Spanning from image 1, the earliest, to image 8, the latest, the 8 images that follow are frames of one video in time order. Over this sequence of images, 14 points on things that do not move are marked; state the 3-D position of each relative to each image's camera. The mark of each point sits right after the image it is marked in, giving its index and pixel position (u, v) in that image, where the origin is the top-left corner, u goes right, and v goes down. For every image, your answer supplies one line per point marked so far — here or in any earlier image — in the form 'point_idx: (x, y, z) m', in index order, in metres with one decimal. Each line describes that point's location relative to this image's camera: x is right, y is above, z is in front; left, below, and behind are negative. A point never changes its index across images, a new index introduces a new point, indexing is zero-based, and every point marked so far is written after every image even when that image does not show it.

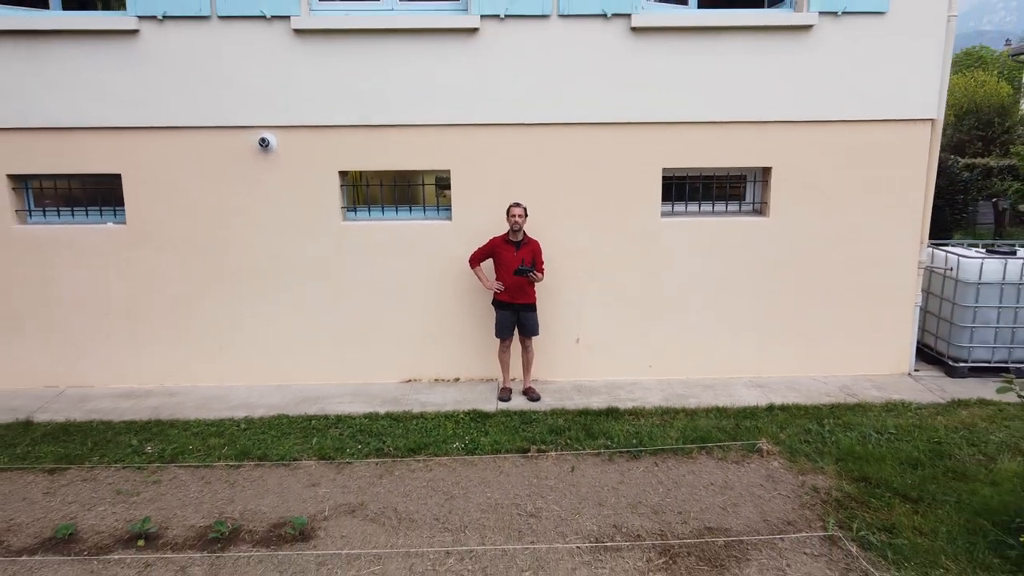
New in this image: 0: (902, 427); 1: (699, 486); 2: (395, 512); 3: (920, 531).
0: (+2.3, -0.8, +4.4) m
1: (+1.0, -1.0, +3.9) m
2: (-0.6, -1.1, +3.7) m
3: (+1.8, -1.1, +3.3) m
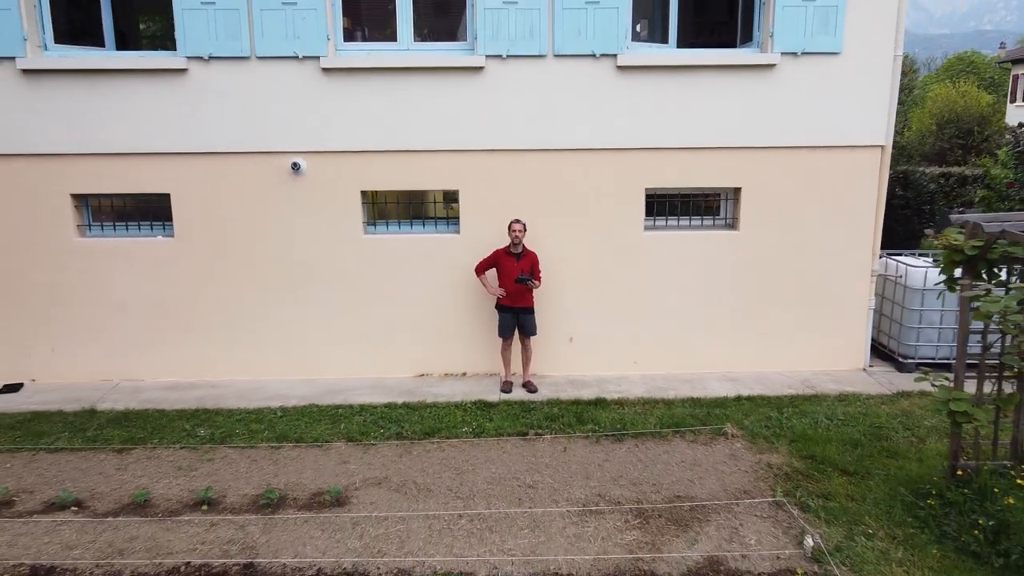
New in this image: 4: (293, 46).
0: (+2.3, -0.8, +5.1) m
1: (+1.0, -1.1, +4.6) m
2: (-0.6, -1.1, +4.4) m
3: (+1.8, -1.1, +4.0) m
4: (-1.6, +1.7, +5.5) m
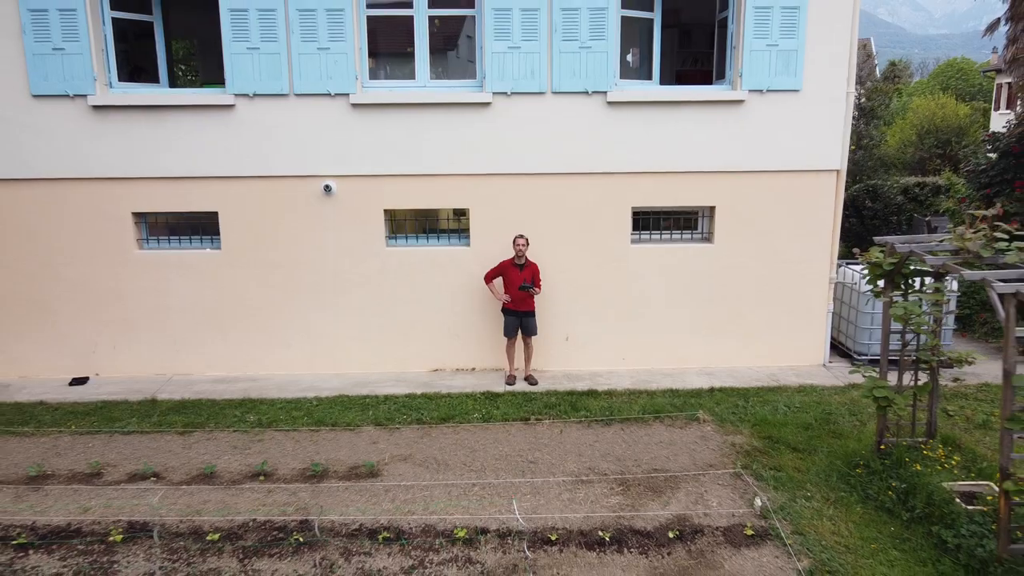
0: (+2.3, -0.9, +5.9) m
1: (+1.0, -1.1, +5.4) m
2: (-0.5, -1.2, +5.3) m
3: (+1.9, -1.2, +4.9) m
4: (-1.5, +1.7, +6.3) m
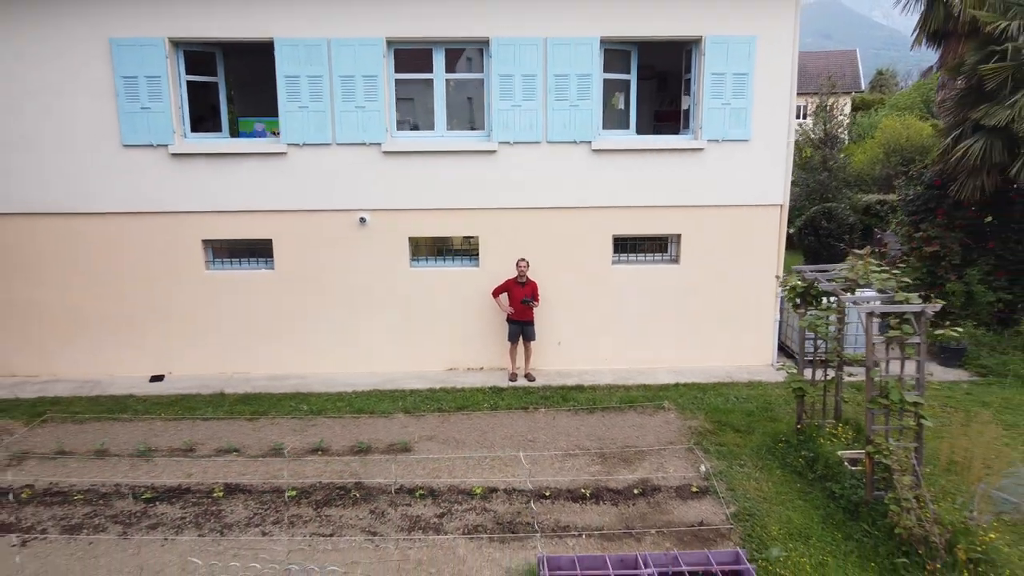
0: (+2.3, -1.0, +7.3) m
1: (+1.0, -1.2, +6.8) m
2: (-0.5, -1.3, +6.7) m
3: (+1.9, -1.3, +6.3) m
4: (-1.5, +1.5, +7.7) m
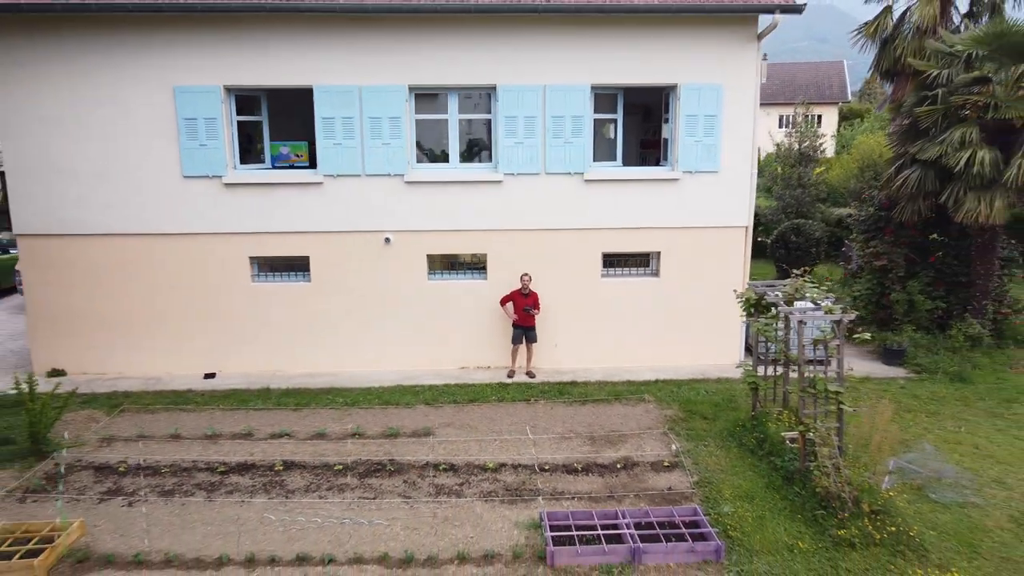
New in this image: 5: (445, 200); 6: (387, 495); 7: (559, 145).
0: (+2.4, -1.1, +8.7) m
1: (+1.1, -1.4, +8.1) m
2: (-0.5, -1.4, +8.0) m
3: (+1.9, -1.4, +7.6) m
4: (-1.5, +1.4, +9.0) m
5: (-0.8, +1.1, +9.1) m
6: (-1.1, -1.8, +6.5) m
7: (+0.6, +1.7, +9.1) m
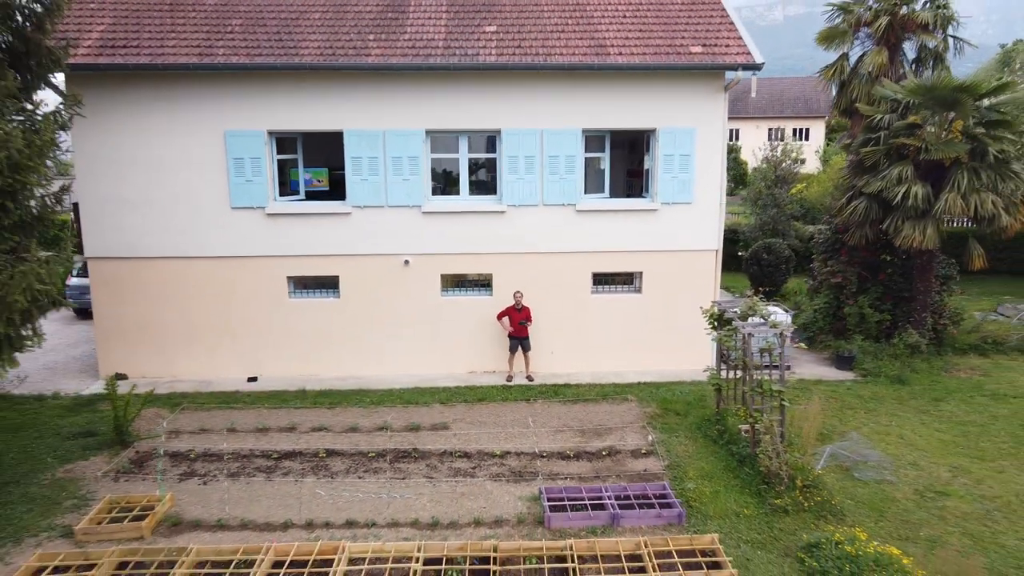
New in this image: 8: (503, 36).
0: (+2.4, -1.4, +10.1) m
1: (+1.1, -1.6, +9.6) m
2: (-0.4, -1.6, +9.4) m
3: (+2.0, -1.6, +9.1) m
4: (-1.4, +1.2, +10.5) m
5: (-0.8, +0.8, +10.6) m
6: (-1.0, -2.0, +7.9) m
7: (+0.6, +1.5, +10.5) m
8: (-0.1, +3.5, +10.4) m
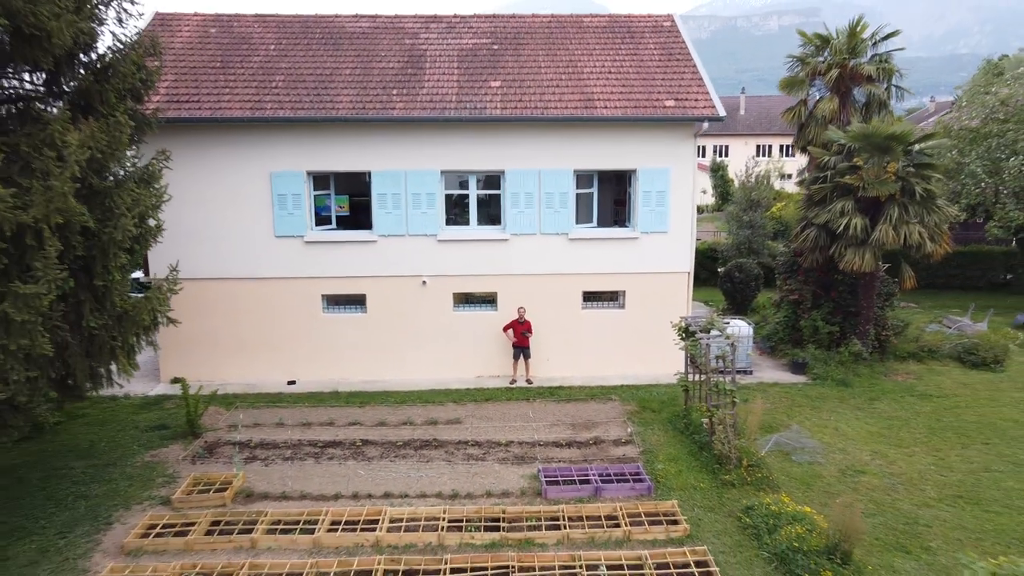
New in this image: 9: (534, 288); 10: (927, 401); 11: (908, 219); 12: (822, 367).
0: (+2.4, -1.6, +11.9) m
1: (+1.2, -1.8, +11.4) m
2: (-0.4, -1.9, +11.2) m
3: (+2.0, -1.9, +10.9) m
4: (-1.4, +0.9, +12.3) m
5: (-0.7, +0.6, +12.4) m
6: (-1.0, -2.2, +9.7) m
7: (+0.6, +1.2, +12.4) m
8: (-0.1, +3.2, +12.2) m
9: (+0.4, 0.0, +12.6) m
10: (+6.3, -1.7, +11.5) m
11: (+6.2, +1.1, +11.9) m
12: (+5.2, -1.3, +12.6) m
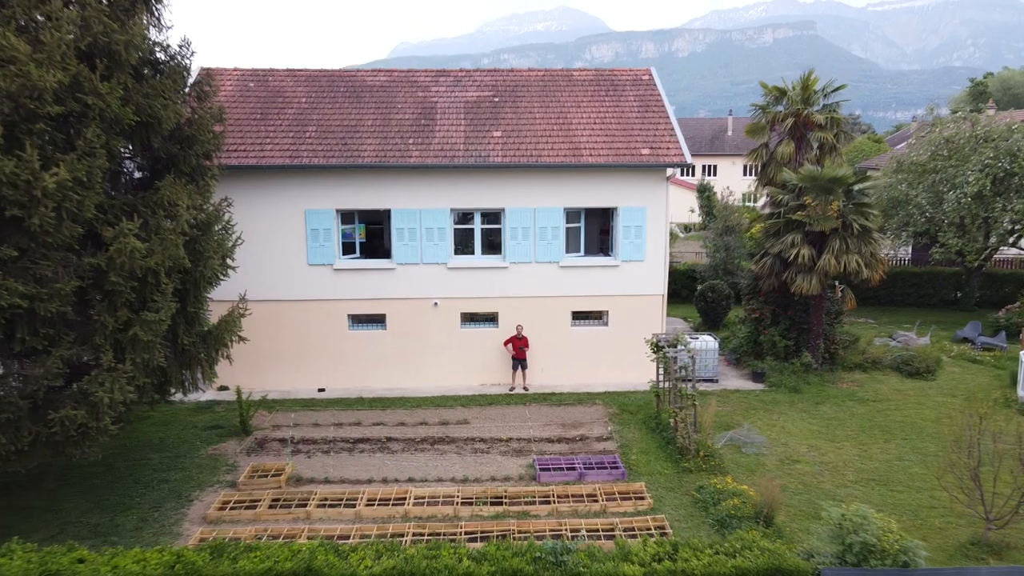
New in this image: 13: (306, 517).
0: (+2.4, -2.0, +14.0) m
1: (+1.1, -2.2, +13.4) m
2: (-0.4, -2.3, +13.2) m
3: (+2.0, -2.2, +12.9) m
4: (-1.4, +0.6, +14.4) m
5: (-0.8, +0.2, +14.5) m
6: (-1.0, -2.5, +11.7) m
7: (+0.6, +0.8, +14.4) m
8: (-0.1, +2.8, +14.3) m
9: (+0.3, -0.4, +14.6) m
10: (+6.3, -2.1, +13.6) m
11: (+6.2, +0.7, +14.0) m
12: (+5.1, -1.7, +14.7) m
13: (-2.6, -2.9, +9.5) m
